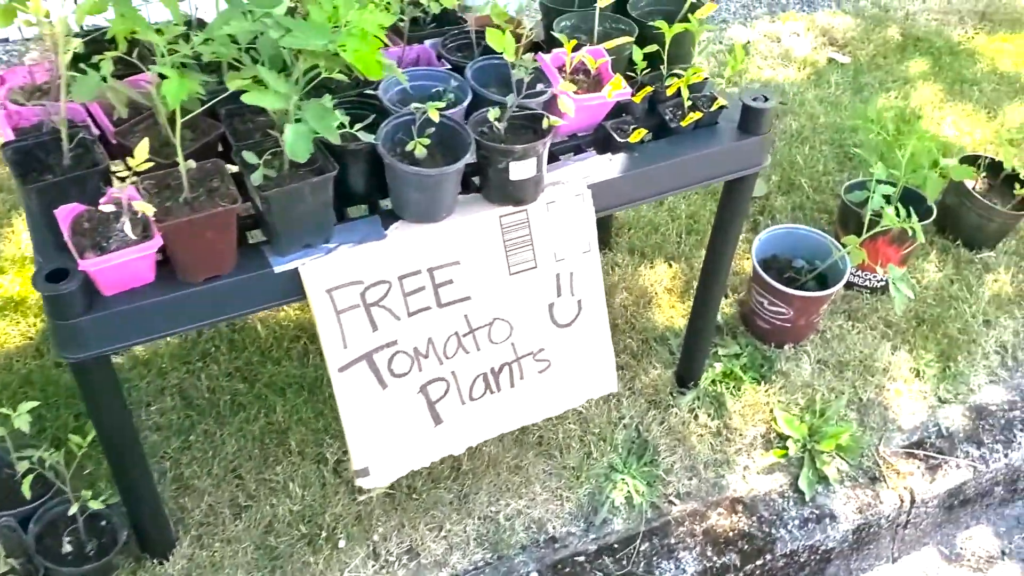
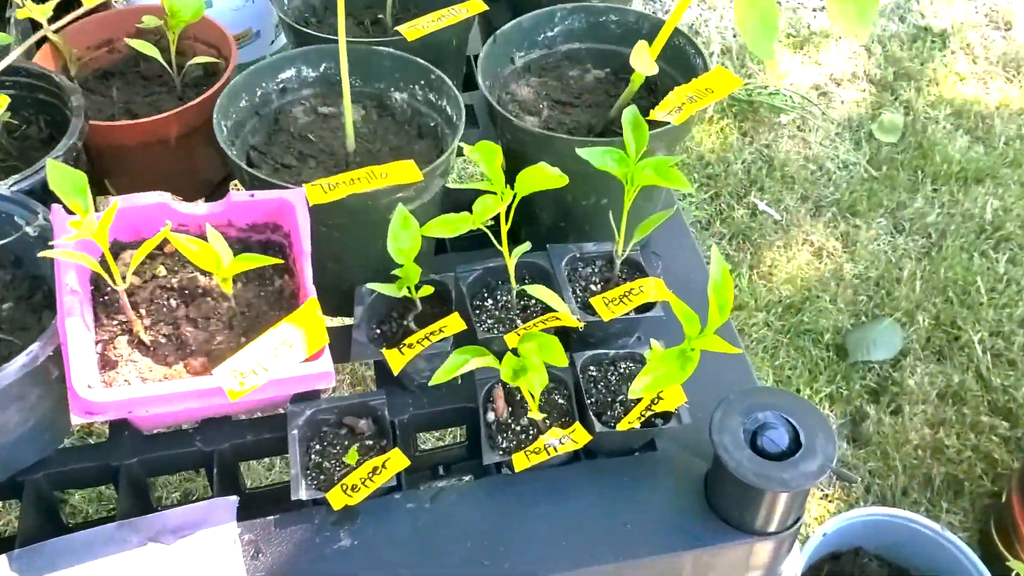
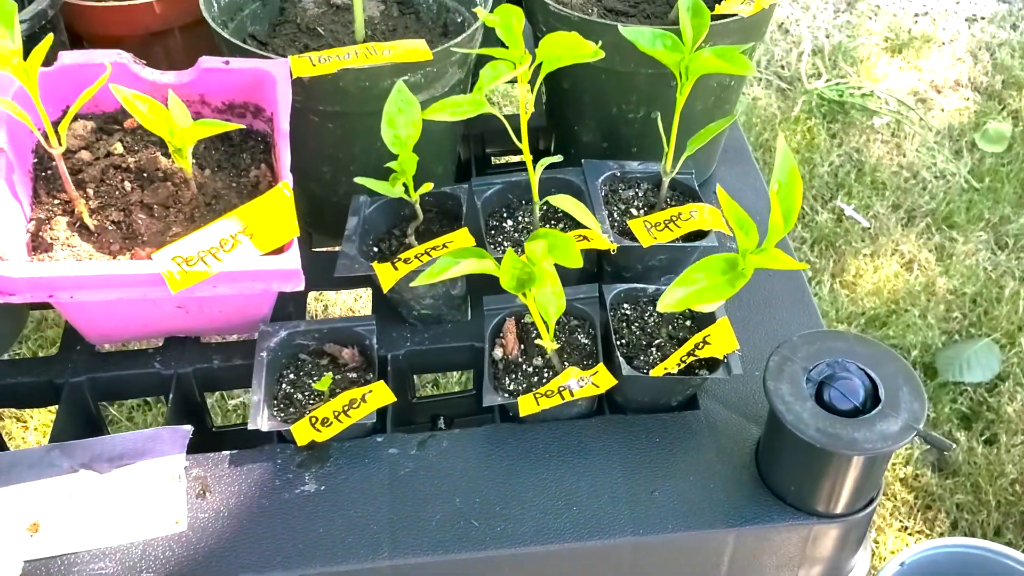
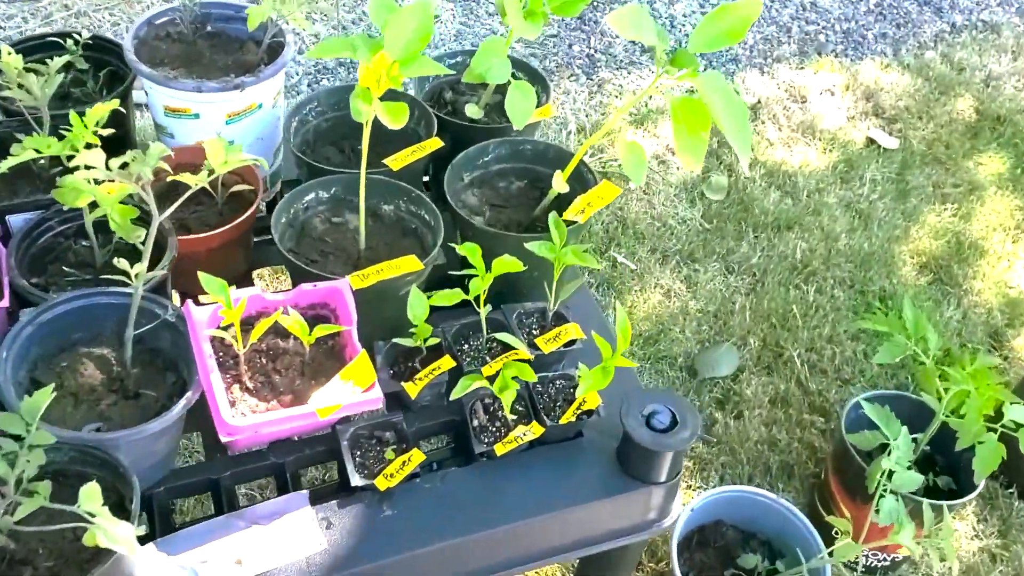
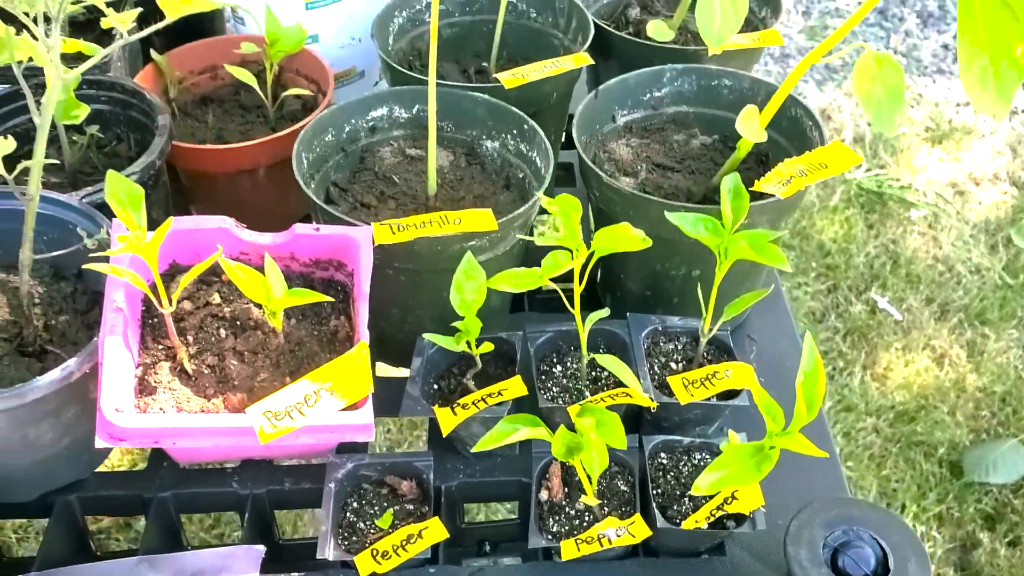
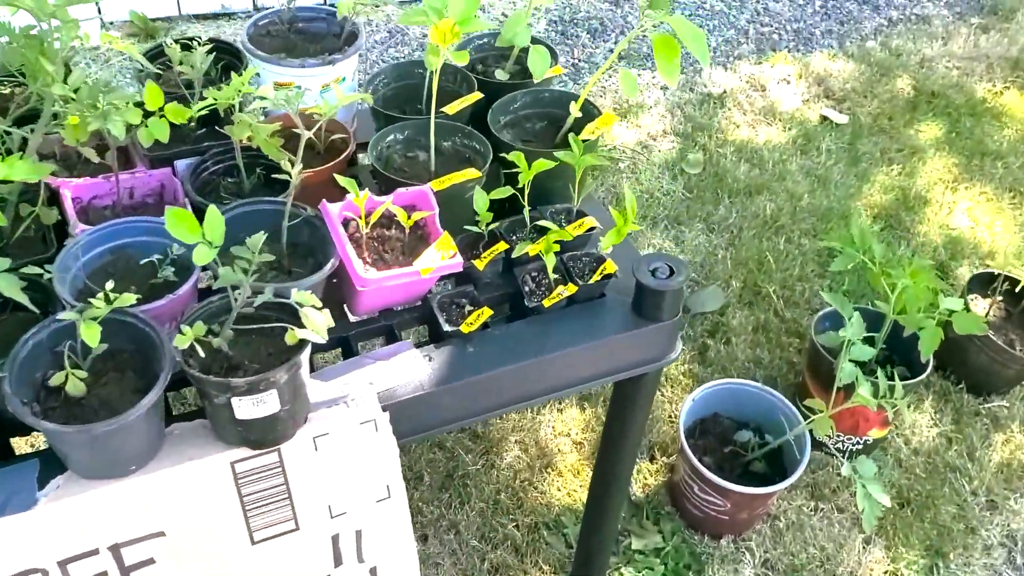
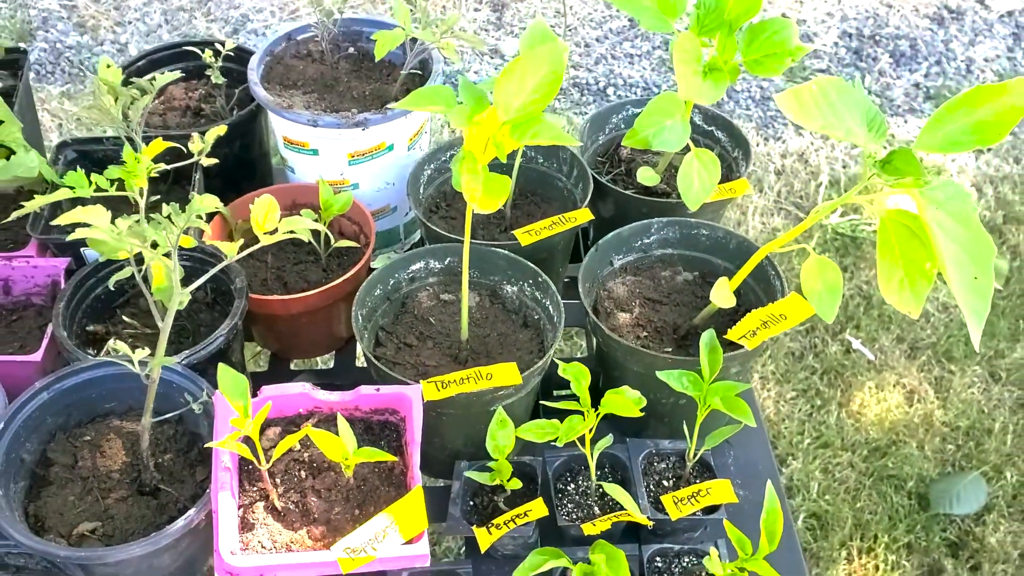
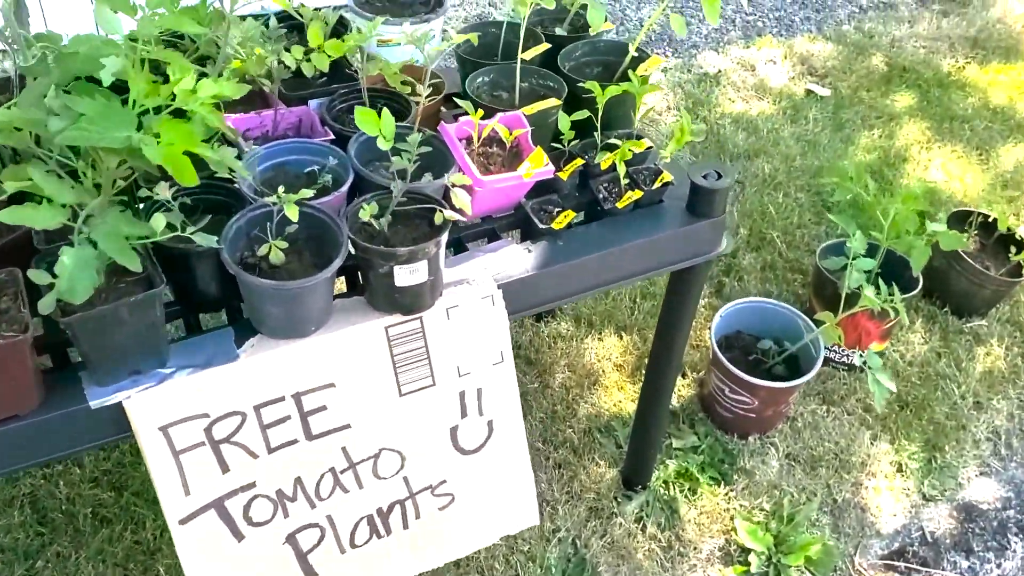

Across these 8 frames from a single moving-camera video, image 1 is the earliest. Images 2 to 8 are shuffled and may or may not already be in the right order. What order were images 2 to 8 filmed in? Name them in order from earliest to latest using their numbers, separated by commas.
8, 6, 4, 2, 3, 5, 7
